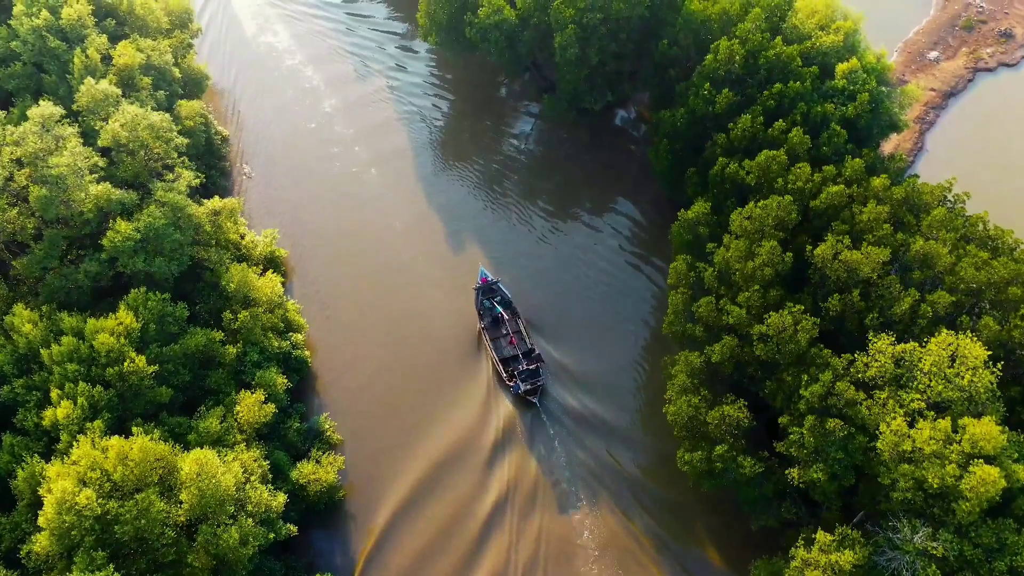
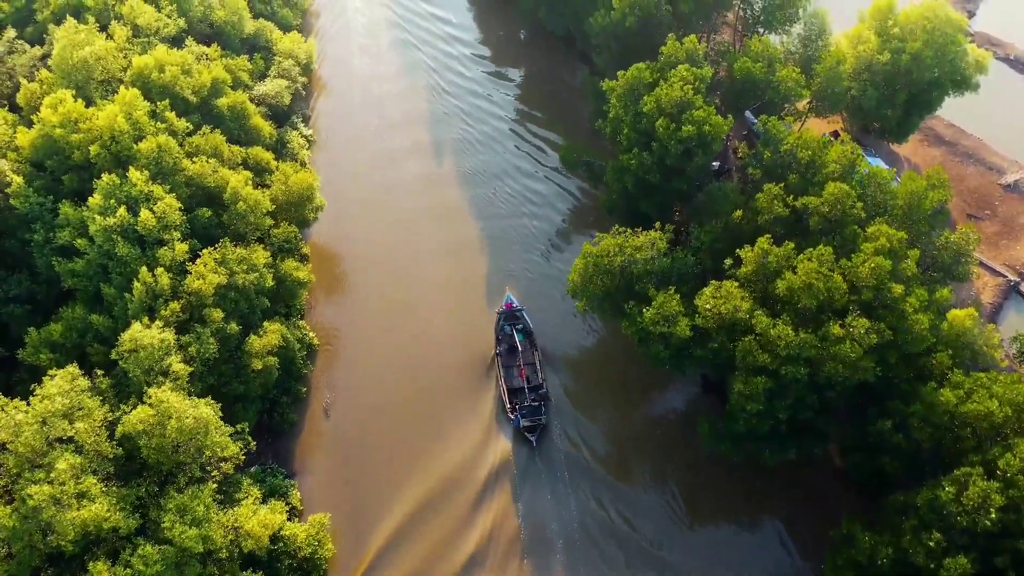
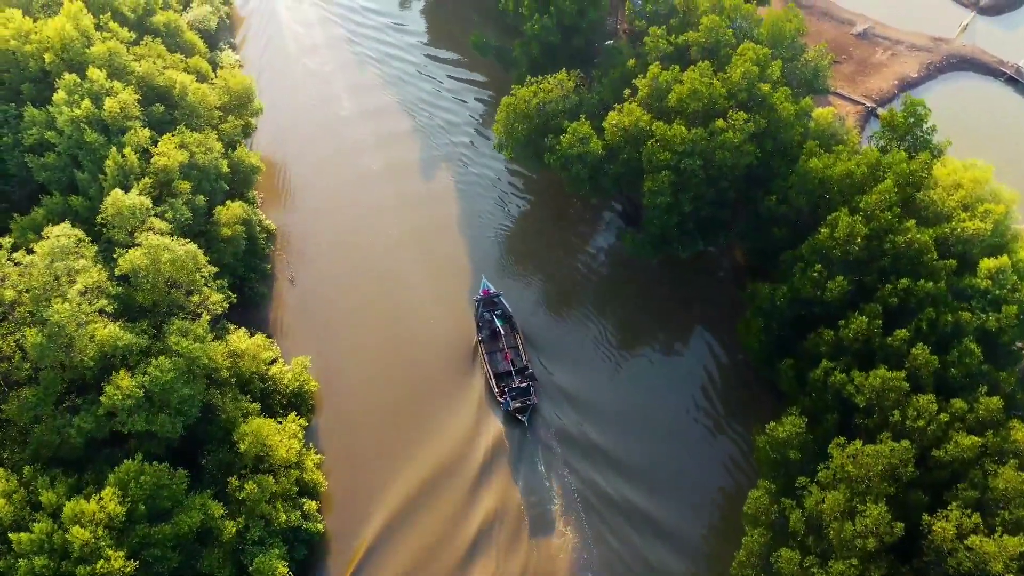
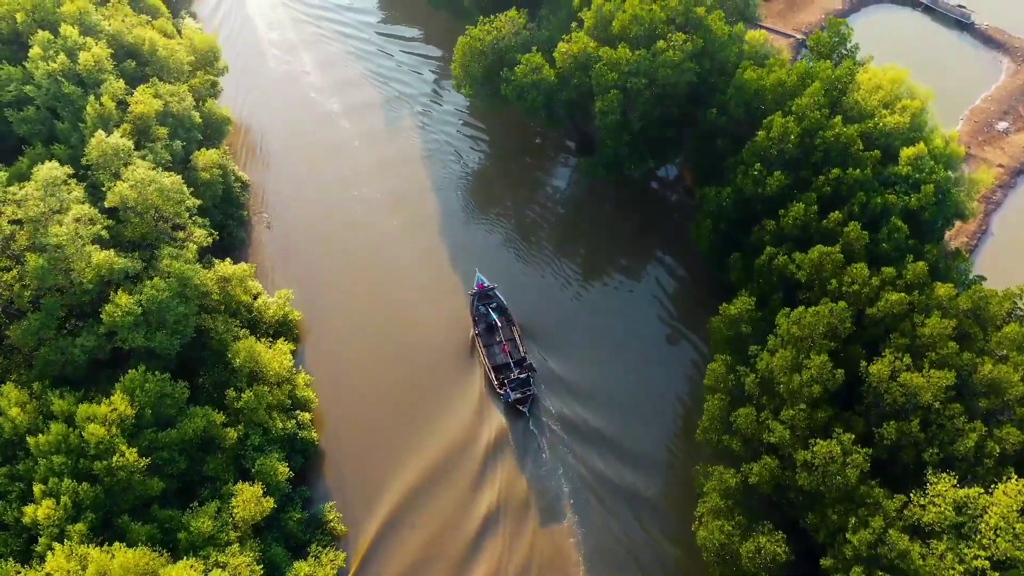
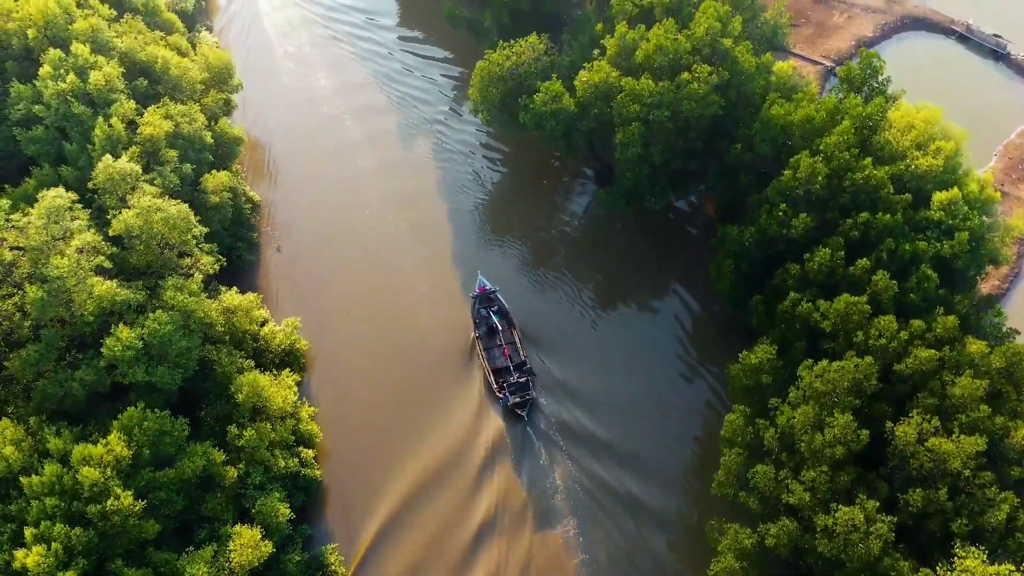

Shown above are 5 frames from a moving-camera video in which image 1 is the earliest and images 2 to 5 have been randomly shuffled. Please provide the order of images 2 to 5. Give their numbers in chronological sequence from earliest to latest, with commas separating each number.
4, 5, 3, 2
